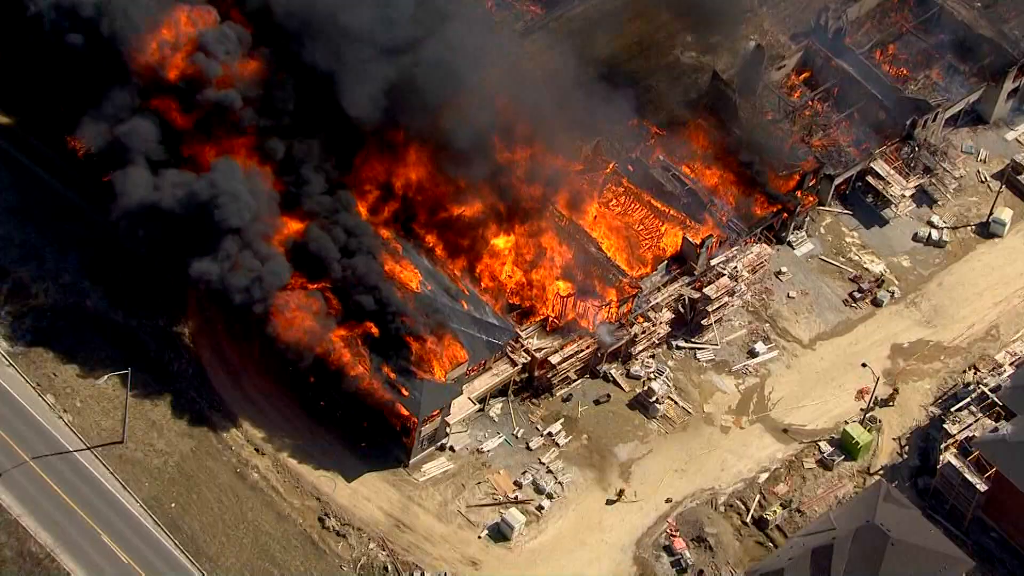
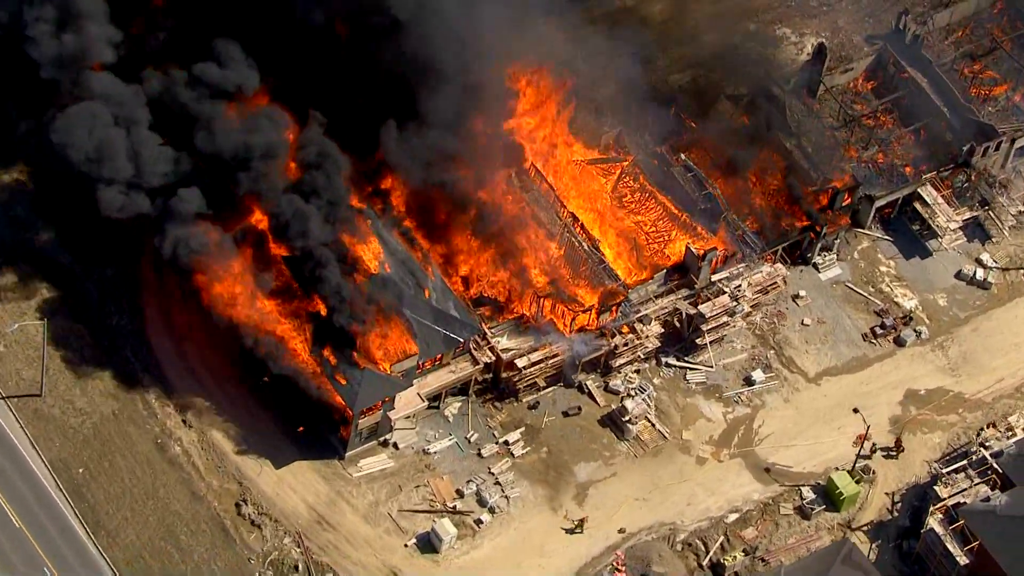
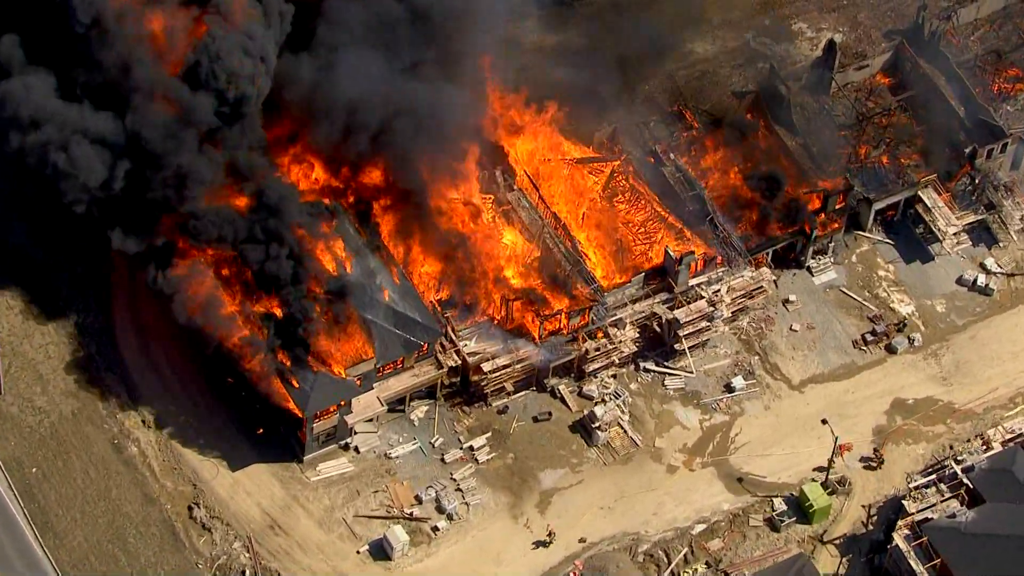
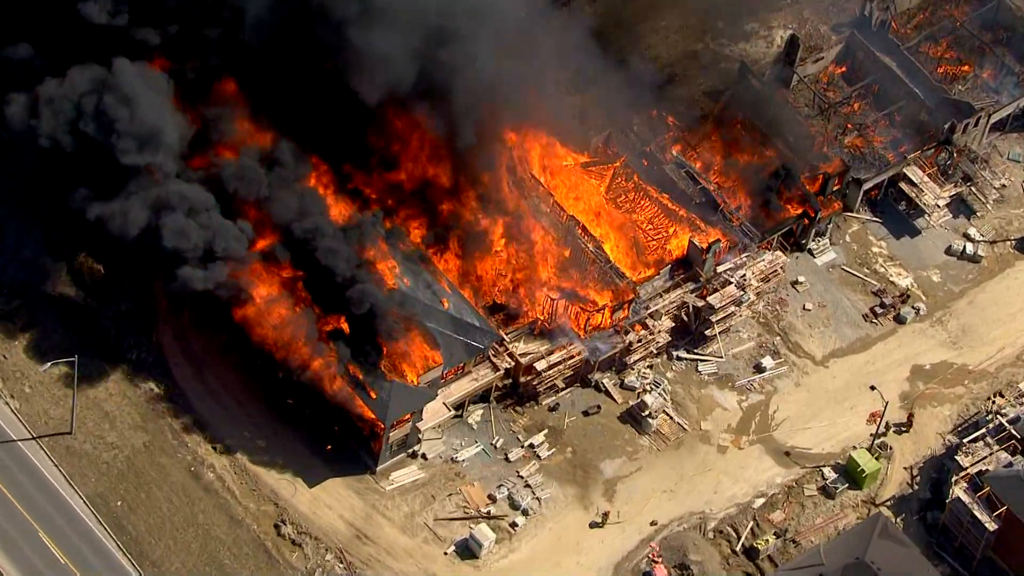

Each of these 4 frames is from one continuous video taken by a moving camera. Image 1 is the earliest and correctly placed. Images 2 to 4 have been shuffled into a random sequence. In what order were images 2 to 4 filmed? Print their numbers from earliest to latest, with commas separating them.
4, 2, 3
